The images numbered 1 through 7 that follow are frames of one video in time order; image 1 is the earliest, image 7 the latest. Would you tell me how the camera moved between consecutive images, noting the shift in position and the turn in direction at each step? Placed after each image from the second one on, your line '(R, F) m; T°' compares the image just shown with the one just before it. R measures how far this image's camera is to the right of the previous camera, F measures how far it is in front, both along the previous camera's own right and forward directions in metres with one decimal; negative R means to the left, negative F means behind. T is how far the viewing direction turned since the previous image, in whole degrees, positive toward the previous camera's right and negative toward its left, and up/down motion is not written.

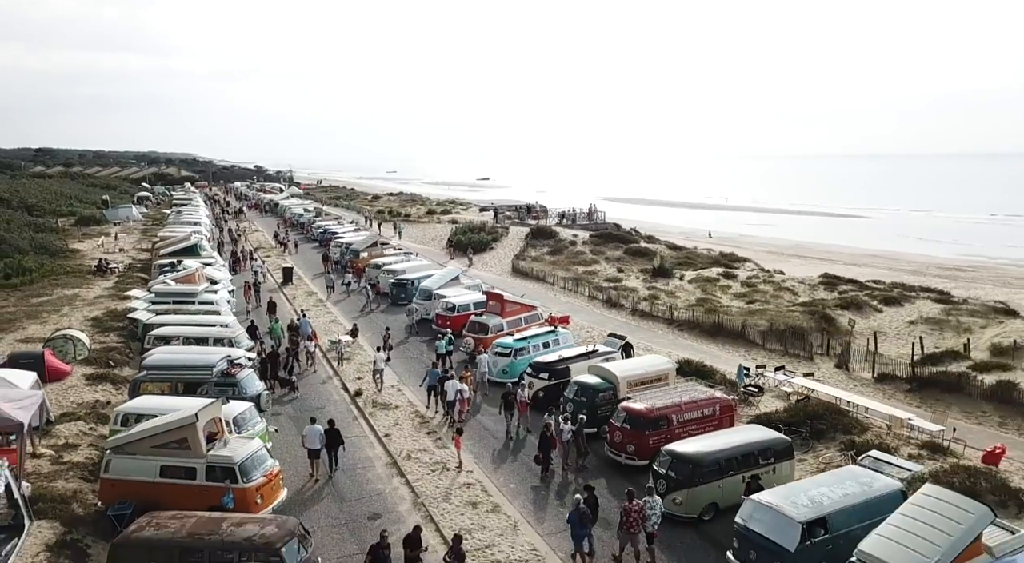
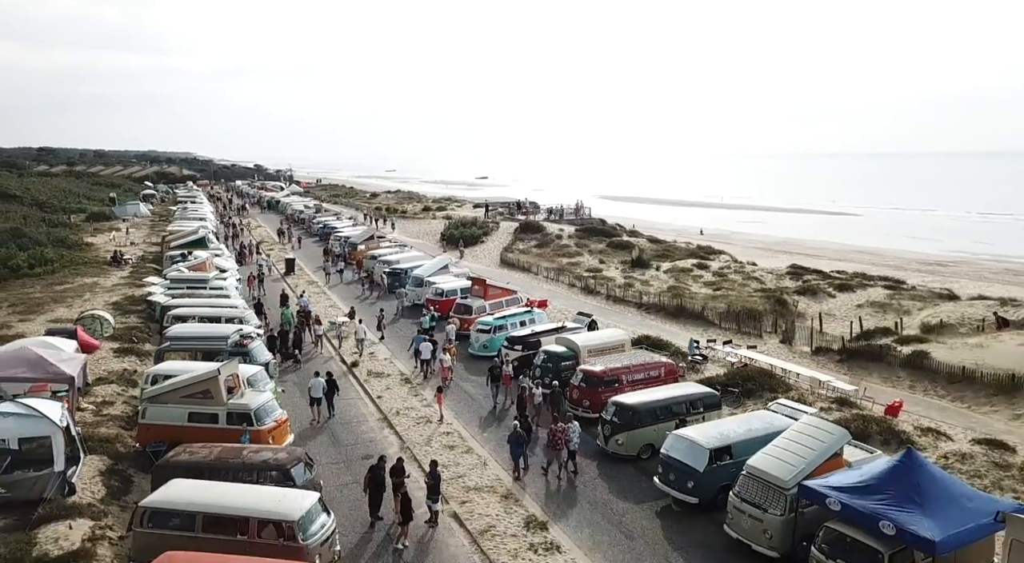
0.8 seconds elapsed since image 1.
(+0.8, -3.1) m; 0°
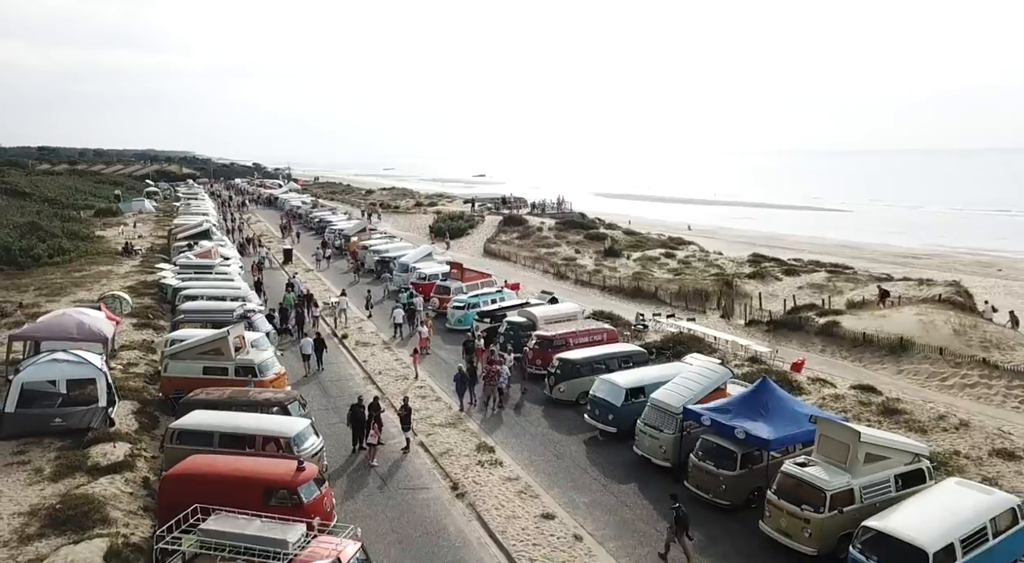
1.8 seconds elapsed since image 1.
(+1.2, -3.8) m; 0°
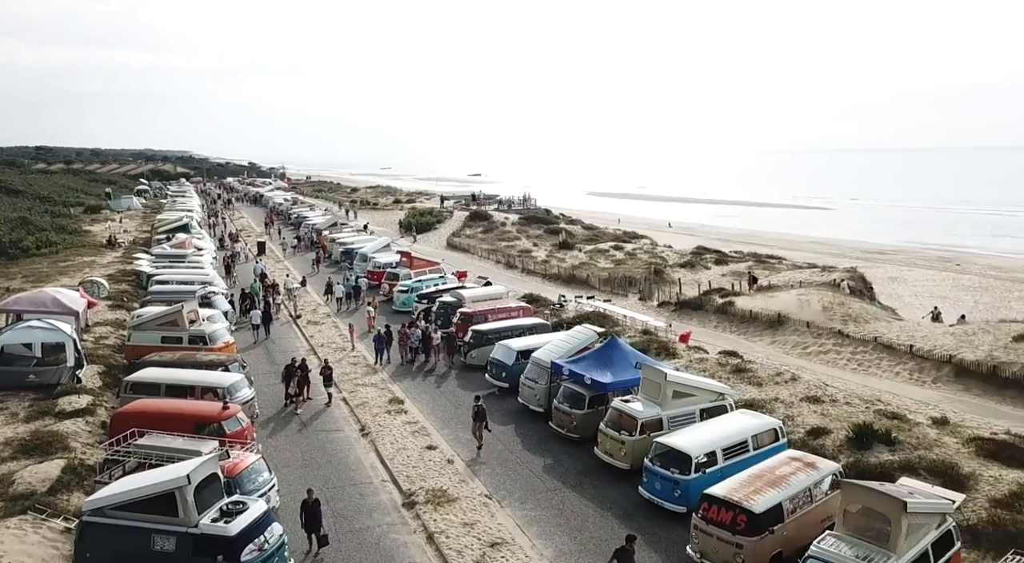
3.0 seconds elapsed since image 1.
(+2.9, -3.5) m; 0°
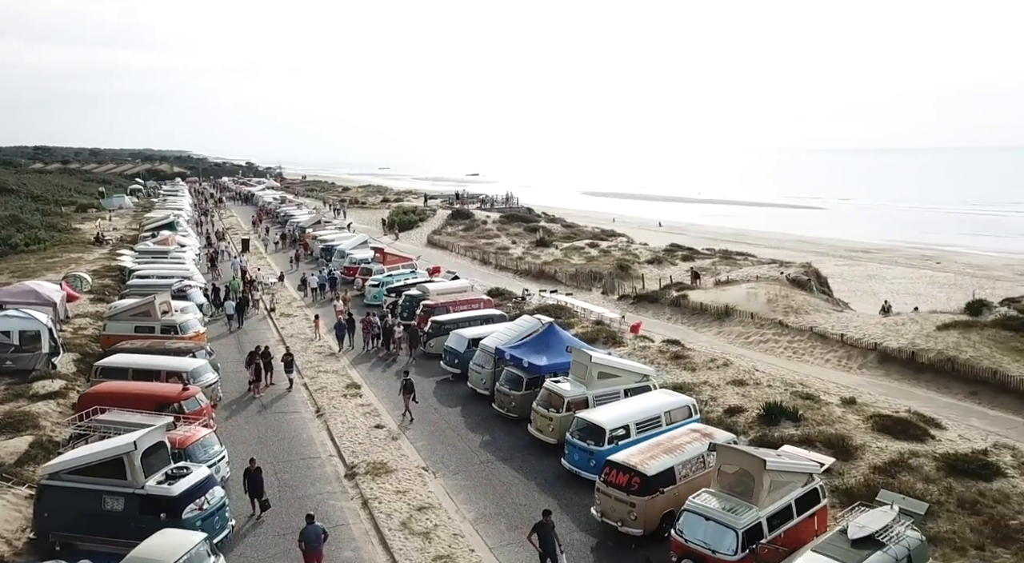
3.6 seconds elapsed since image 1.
(+1.6, -1.4) m; 0°
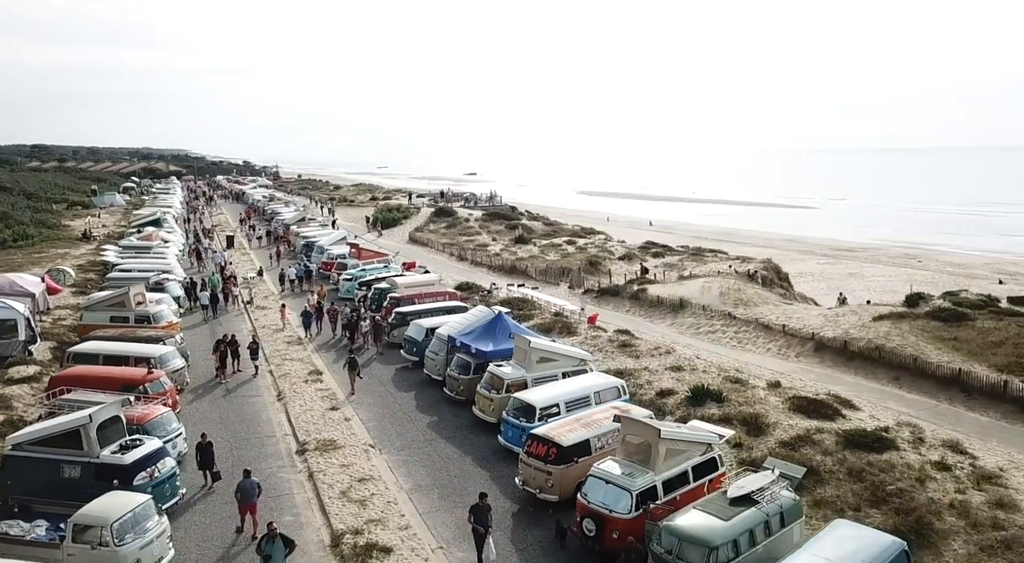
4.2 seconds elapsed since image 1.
(+1.5, -1.2) m; 0°
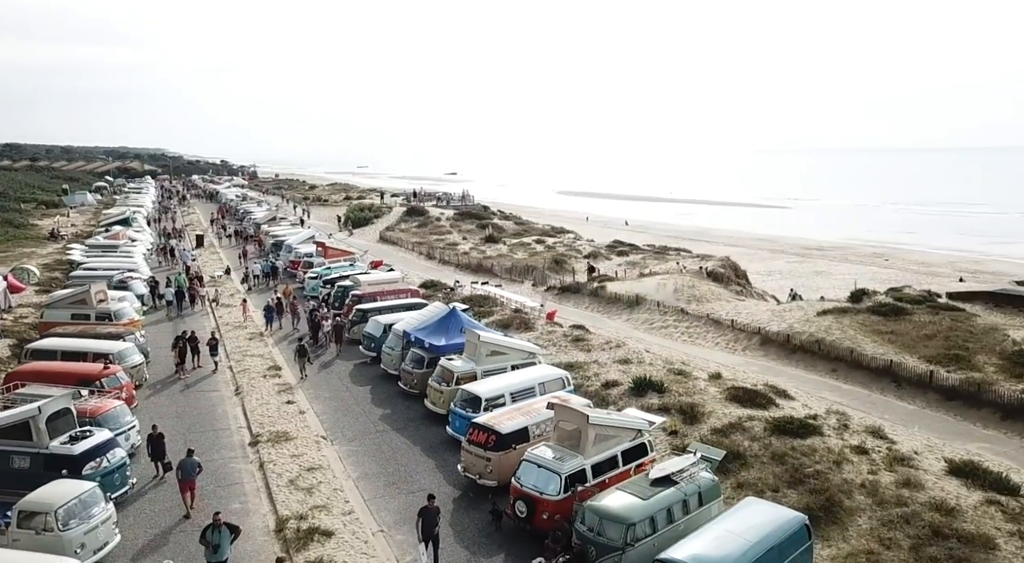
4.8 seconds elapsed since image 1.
(+0.9, -0.6) m; +2°
